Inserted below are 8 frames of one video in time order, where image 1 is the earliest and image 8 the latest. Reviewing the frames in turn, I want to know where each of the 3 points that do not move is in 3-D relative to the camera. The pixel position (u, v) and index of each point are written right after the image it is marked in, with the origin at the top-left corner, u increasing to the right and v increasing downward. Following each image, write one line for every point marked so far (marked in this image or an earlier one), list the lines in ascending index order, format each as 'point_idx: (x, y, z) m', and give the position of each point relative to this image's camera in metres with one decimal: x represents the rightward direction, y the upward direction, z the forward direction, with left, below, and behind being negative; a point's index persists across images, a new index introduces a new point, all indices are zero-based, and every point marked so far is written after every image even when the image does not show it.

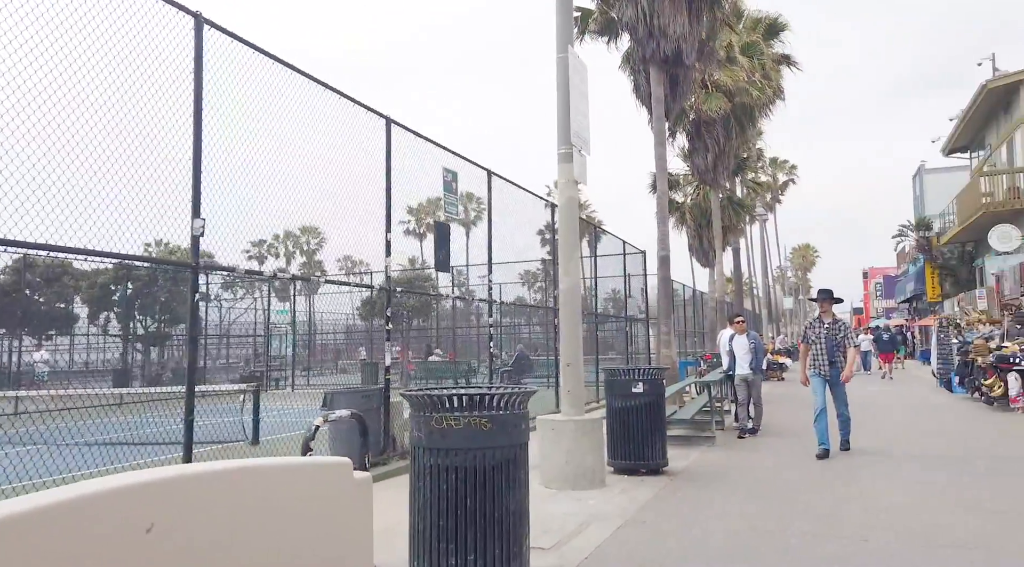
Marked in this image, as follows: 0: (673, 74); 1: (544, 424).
0: (+3.6, +4.6, +16.7) m
1: (+0.3, -1.2, +6.4) m
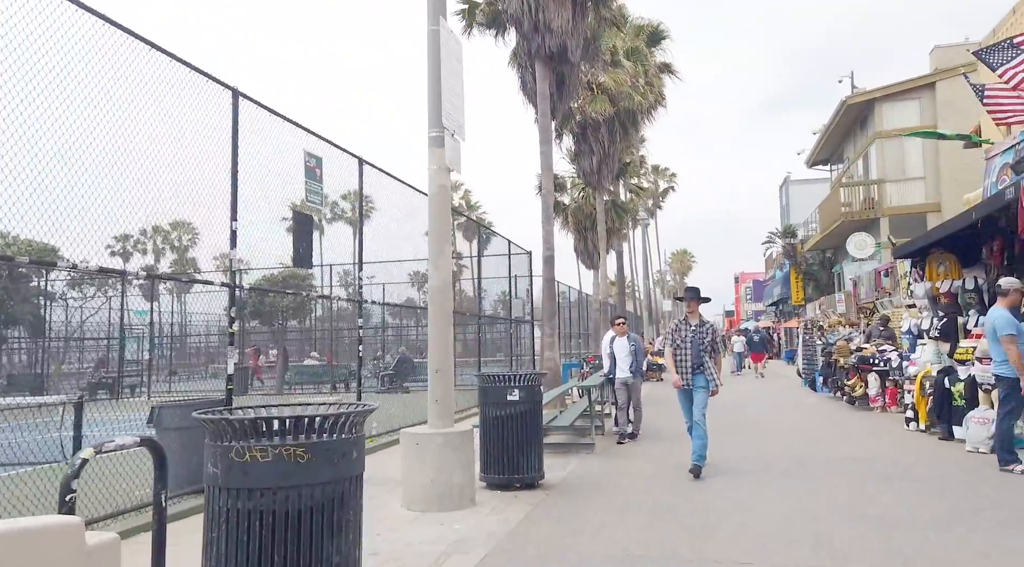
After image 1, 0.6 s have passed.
0: (+1.0, +4.5, +16.4) m
1: (-0.8, -1.2, +5.7) m
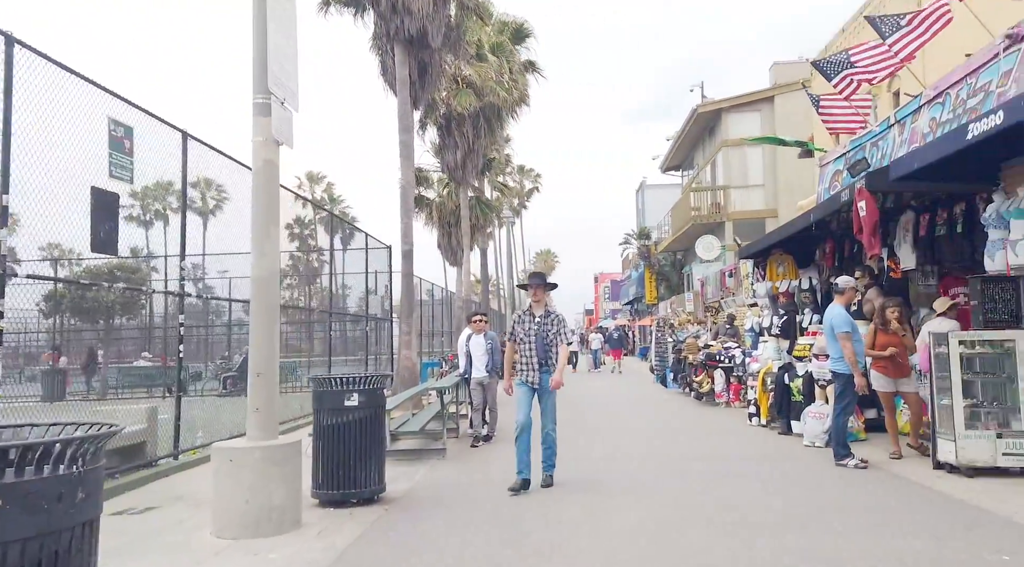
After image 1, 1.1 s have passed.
0: (-1.9, +4.6, +15.8) m
1: (-1.9, -1.1, +5.0) m
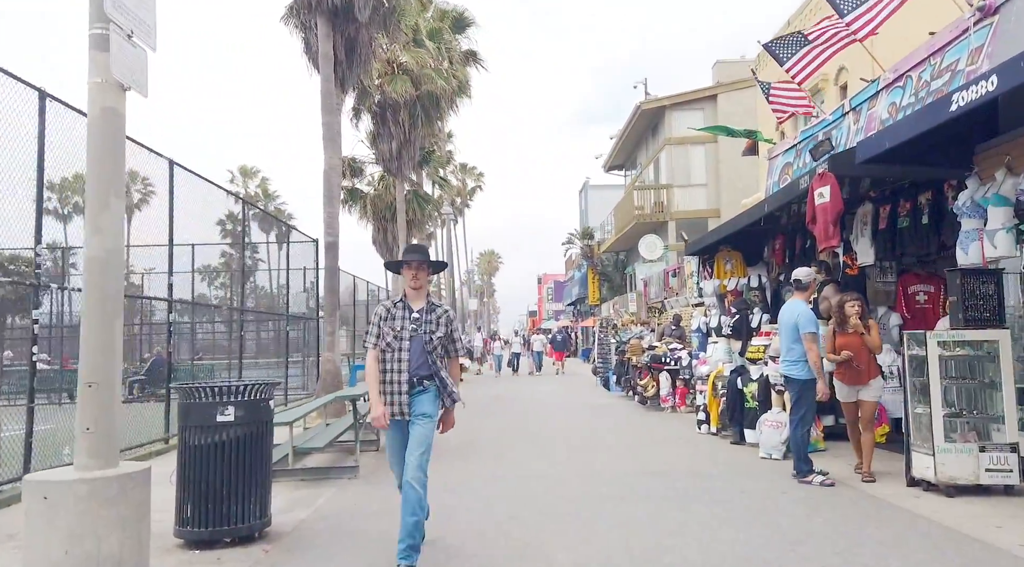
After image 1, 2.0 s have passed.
0: (-3.2, +4.7, +14.6) m
1: (-2.4, -1.0, +3.8) m
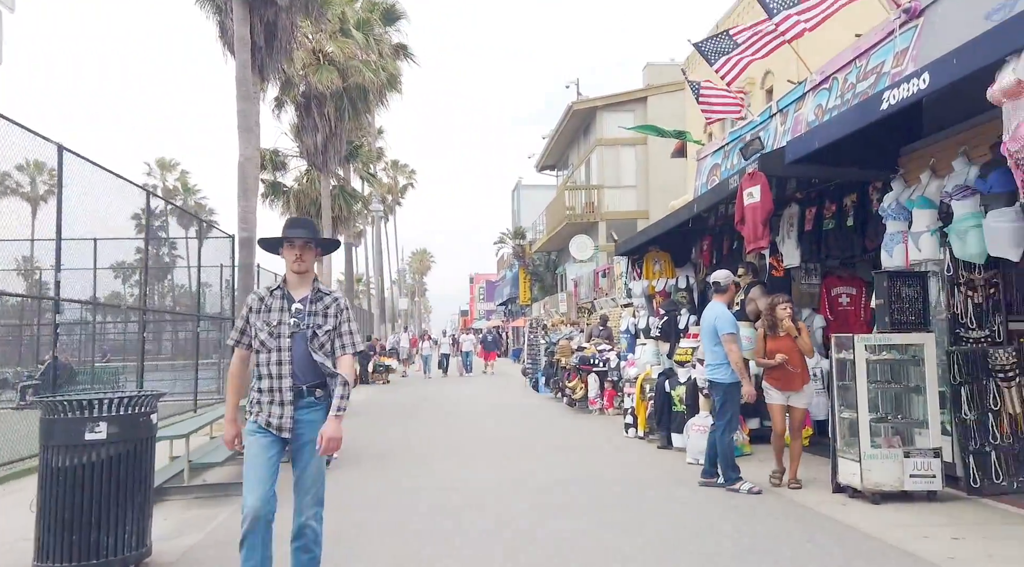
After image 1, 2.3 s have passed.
0: (-4.5, +4.7, +13.8) m
1: (-2.8, -1.0, +3.2) m
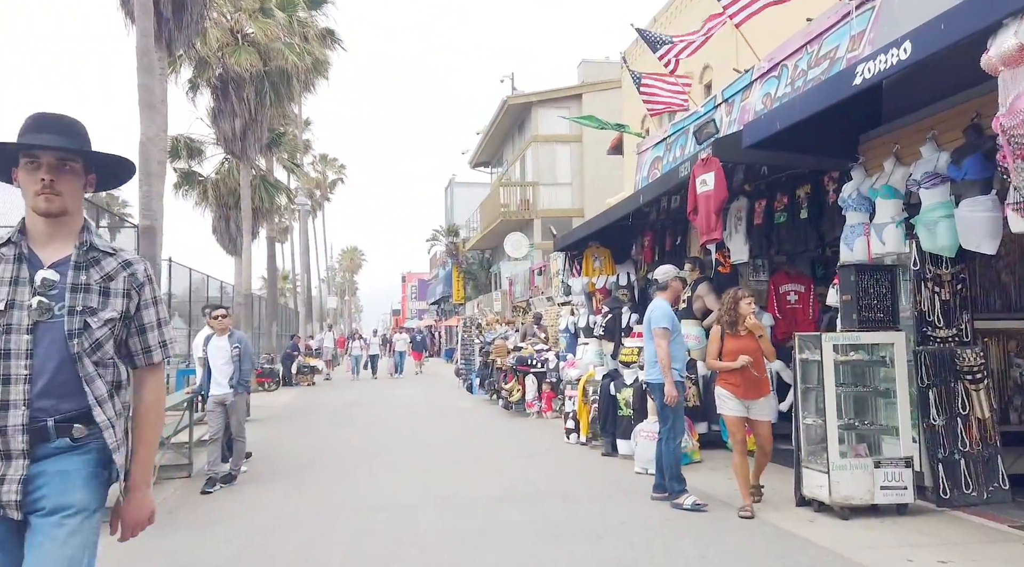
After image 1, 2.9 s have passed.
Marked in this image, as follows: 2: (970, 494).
0: (-5.6, +4.8, +12.7) m
1: (-3.0, -0.9, +2.2) m
2: (+3.3, -1.5, +5.6) m
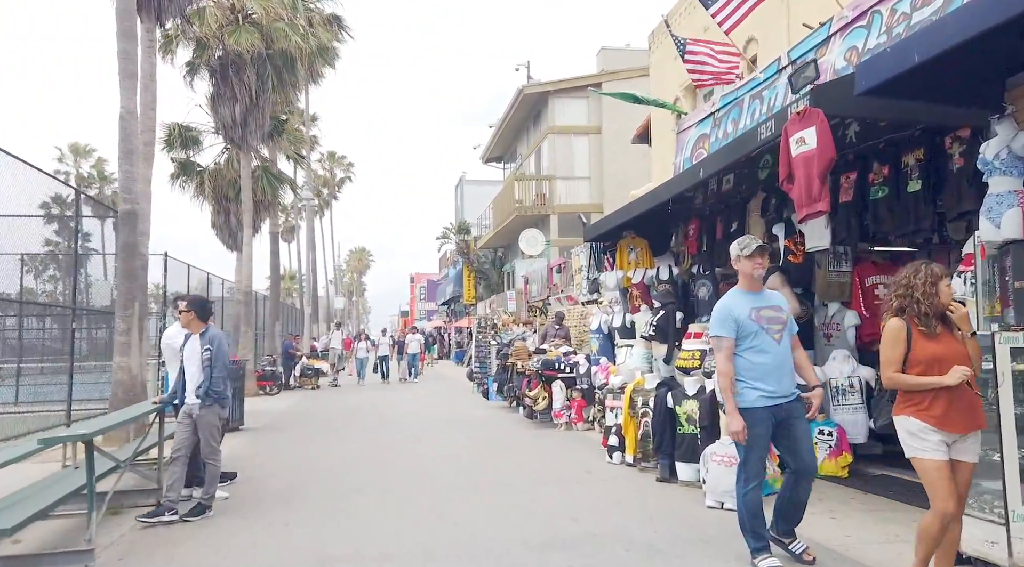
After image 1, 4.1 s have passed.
0: (-5.2, +4.9, +11.3) m
1: (-2.7, -0.8, +0.8) m
2: (+3.6, -1.4, +4.1) m
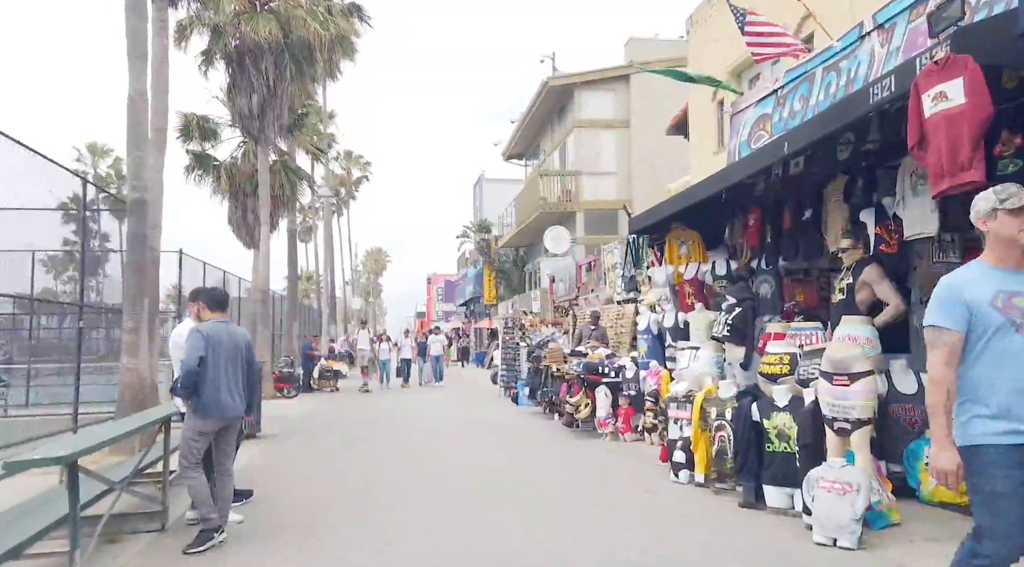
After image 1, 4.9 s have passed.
0: (-4.7, +5.0, +10.5) m
1: (-2.4, -0.7, -0.1) m
2: (+4.0, -1.4, +3.1) m
